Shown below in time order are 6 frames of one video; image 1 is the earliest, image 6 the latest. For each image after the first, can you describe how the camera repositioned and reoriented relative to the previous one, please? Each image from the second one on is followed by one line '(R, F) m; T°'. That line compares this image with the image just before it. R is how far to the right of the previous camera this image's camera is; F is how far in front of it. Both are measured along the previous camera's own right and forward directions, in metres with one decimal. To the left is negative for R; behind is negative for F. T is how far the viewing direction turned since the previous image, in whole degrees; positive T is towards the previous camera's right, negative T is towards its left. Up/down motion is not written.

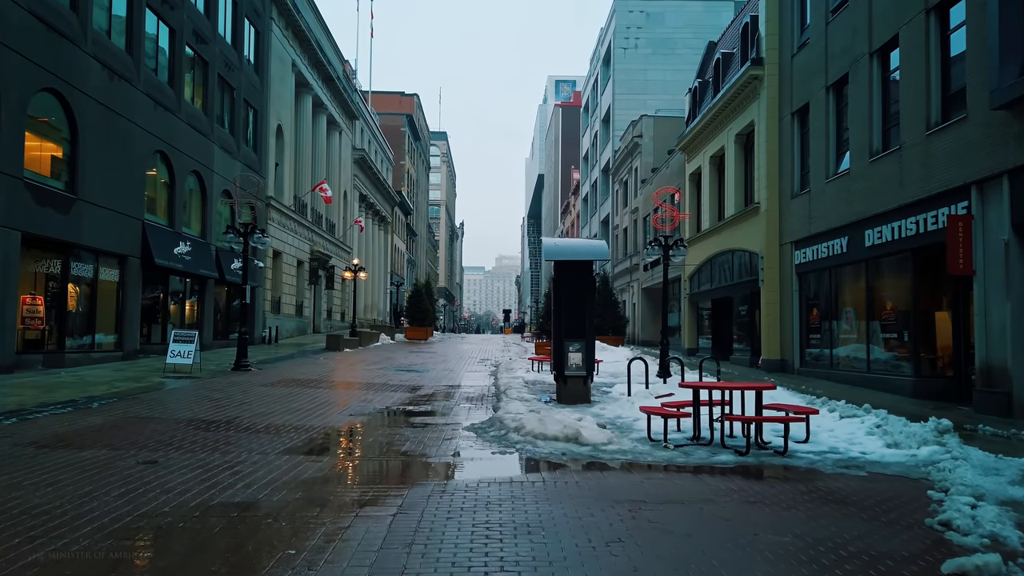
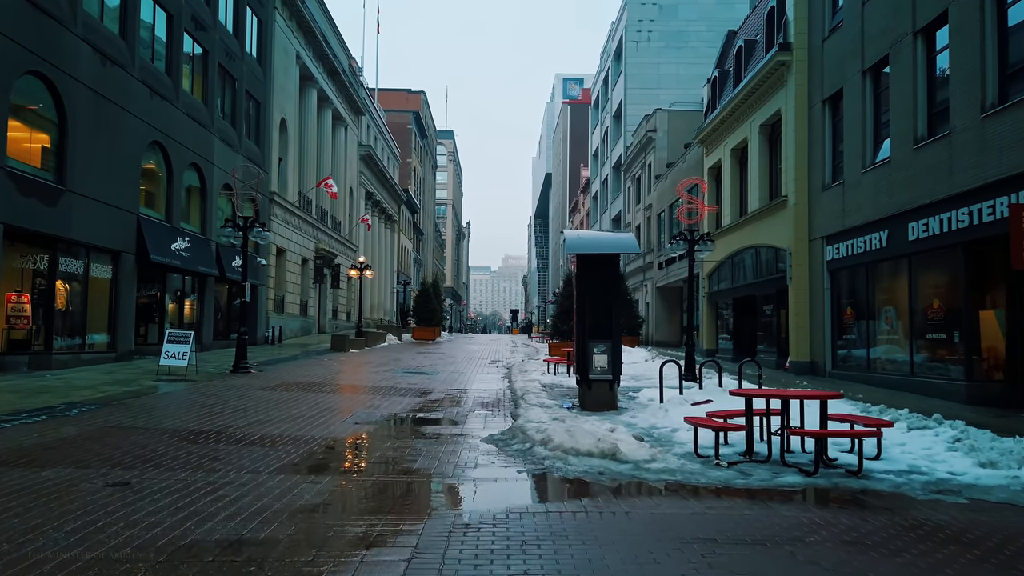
(-0.2, +1.1) m; 0°
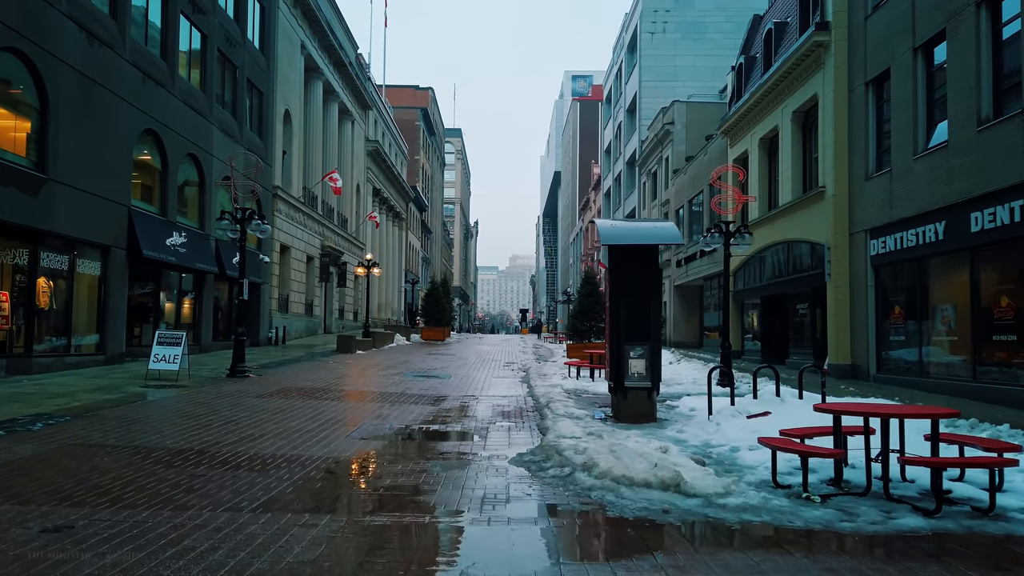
(-0.3, +1.4) m; -1°
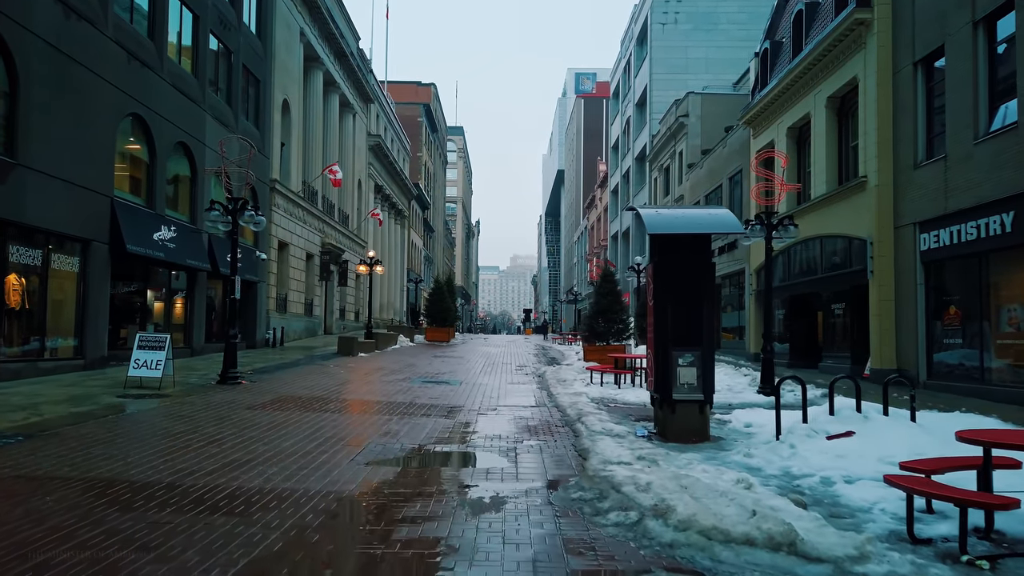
(-0.4, +1.5) m; 0°
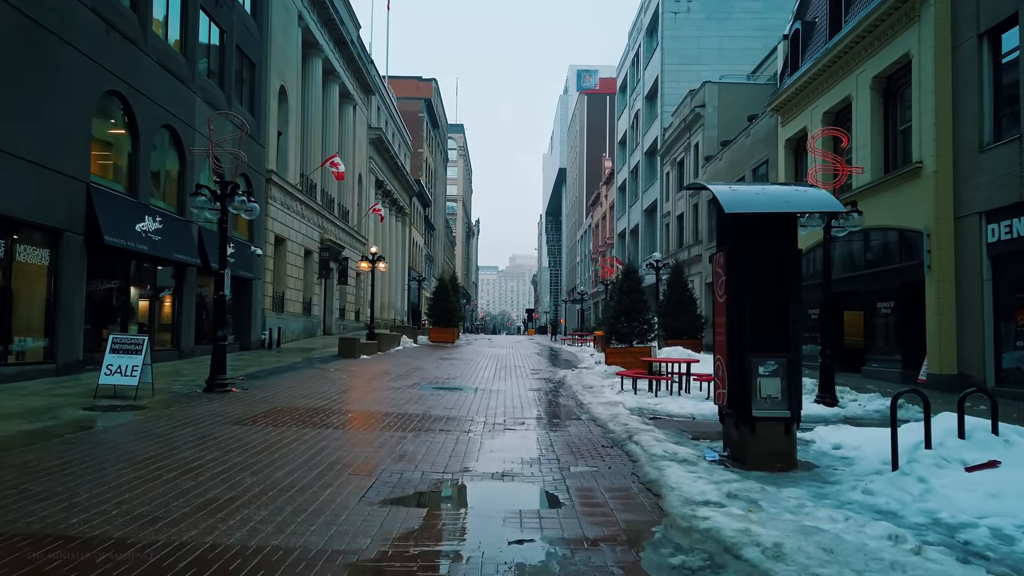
(-0.5, +1.7) m; 0°
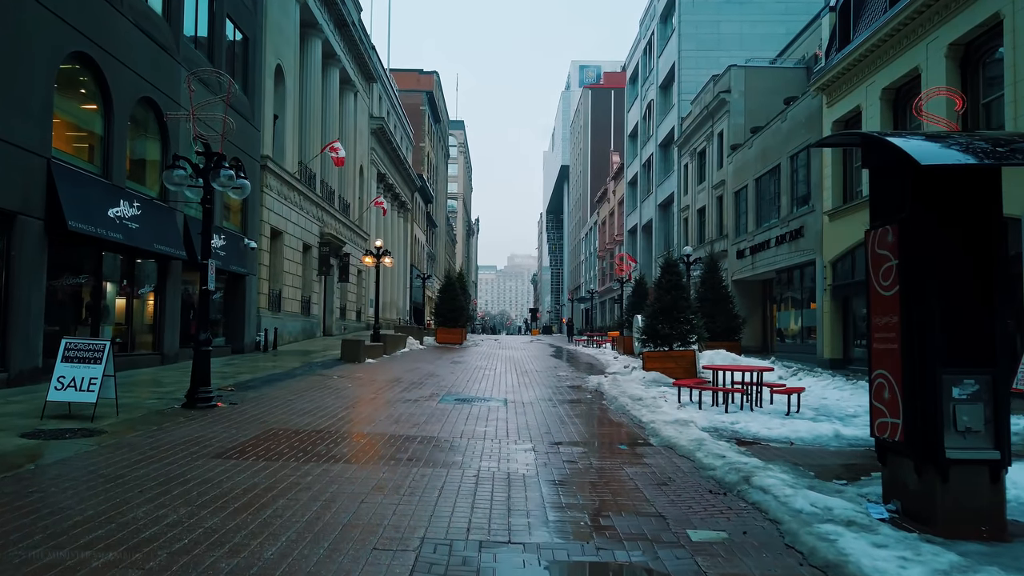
(-0.7, +2.3) m; 0°
